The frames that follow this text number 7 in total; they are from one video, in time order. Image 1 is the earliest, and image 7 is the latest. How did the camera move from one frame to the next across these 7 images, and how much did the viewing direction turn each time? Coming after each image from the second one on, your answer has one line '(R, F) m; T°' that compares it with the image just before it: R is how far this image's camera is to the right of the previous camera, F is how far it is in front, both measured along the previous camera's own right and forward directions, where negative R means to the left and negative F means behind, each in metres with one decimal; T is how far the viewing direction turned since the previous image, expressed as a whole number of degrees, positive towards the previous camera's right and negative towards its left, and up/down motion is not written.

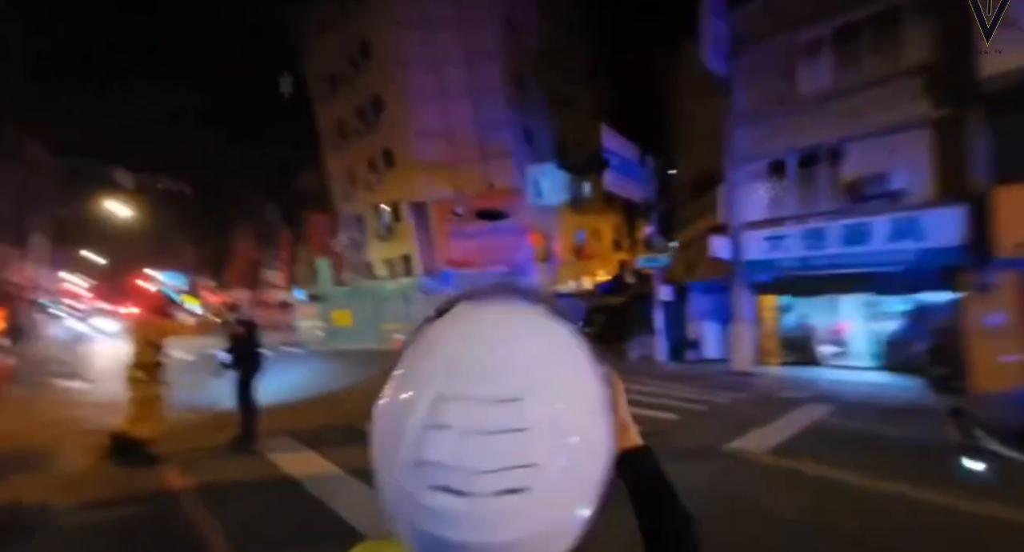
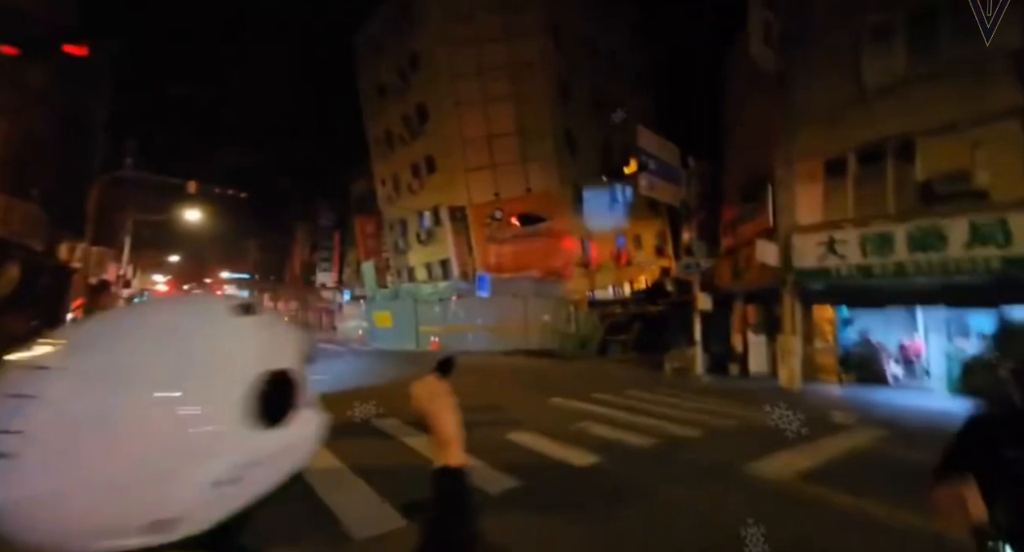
(+1.0, +0.1) m; -8°
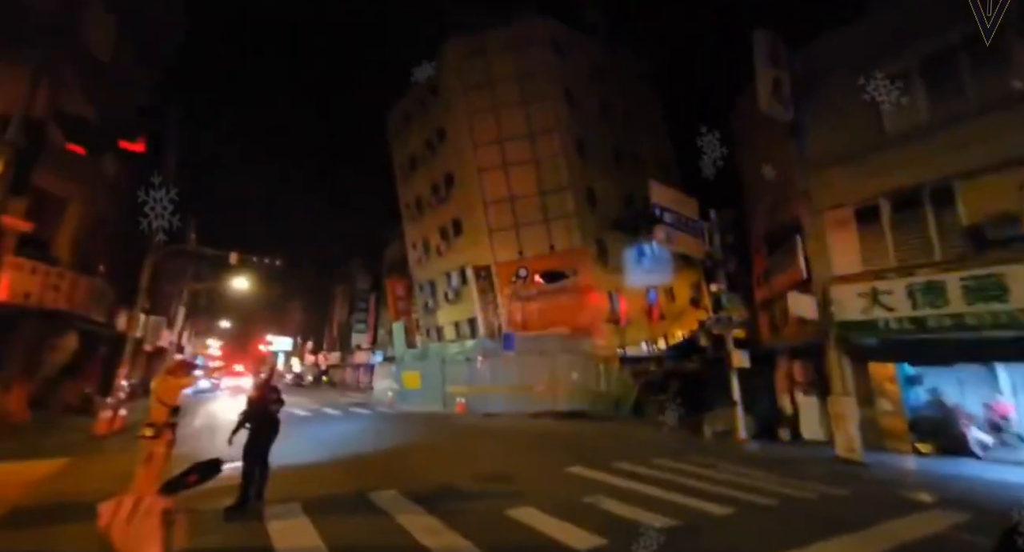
(+0.9, +0.1) m; -6°
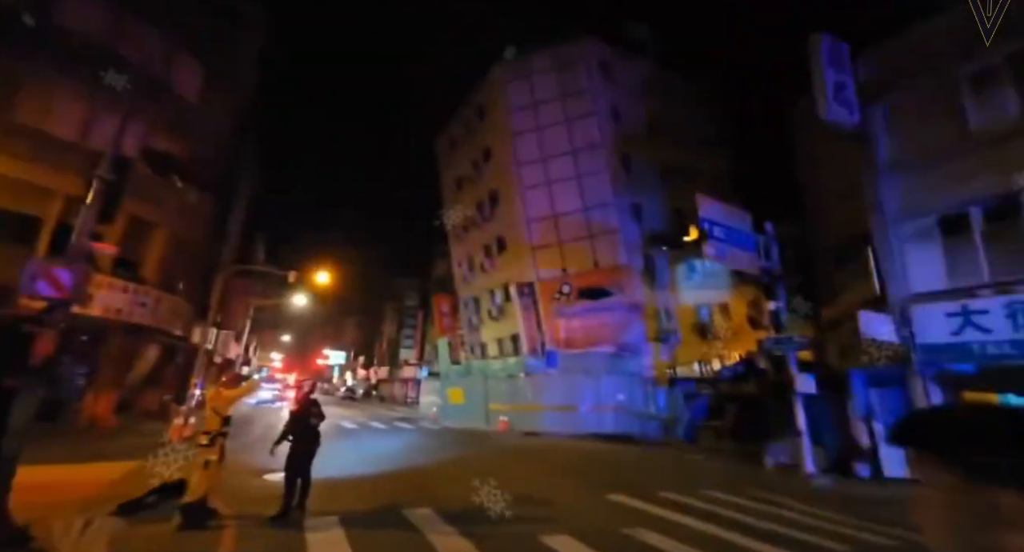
(+0.3, +0.1) m; -7°
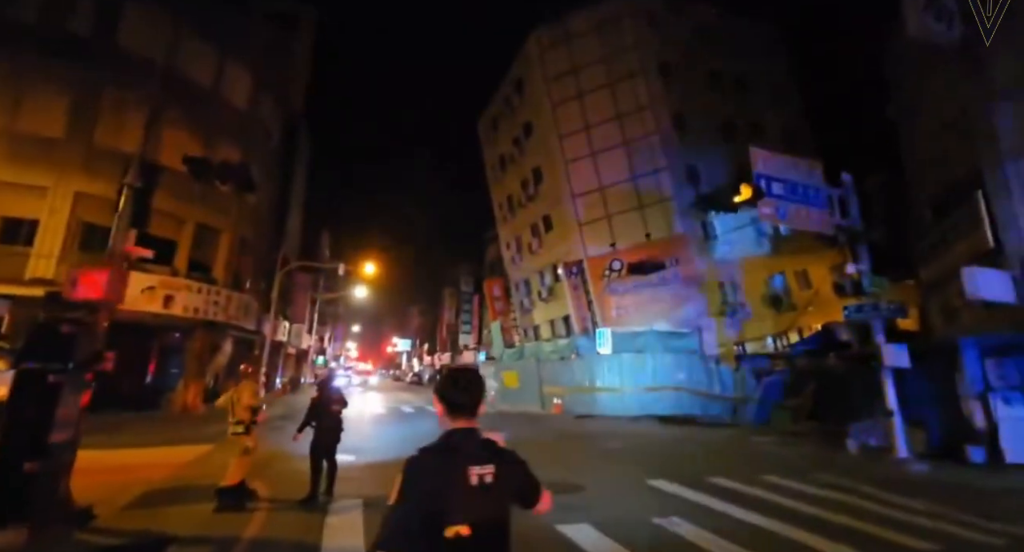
(+1.1, +0.6) m; -9°
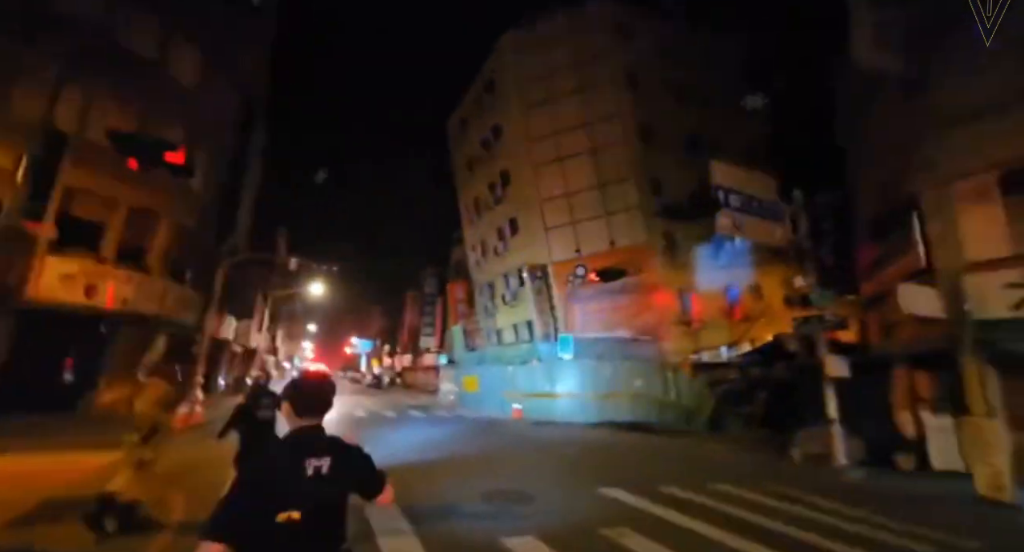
(+0.2, +0.2) m; +4°
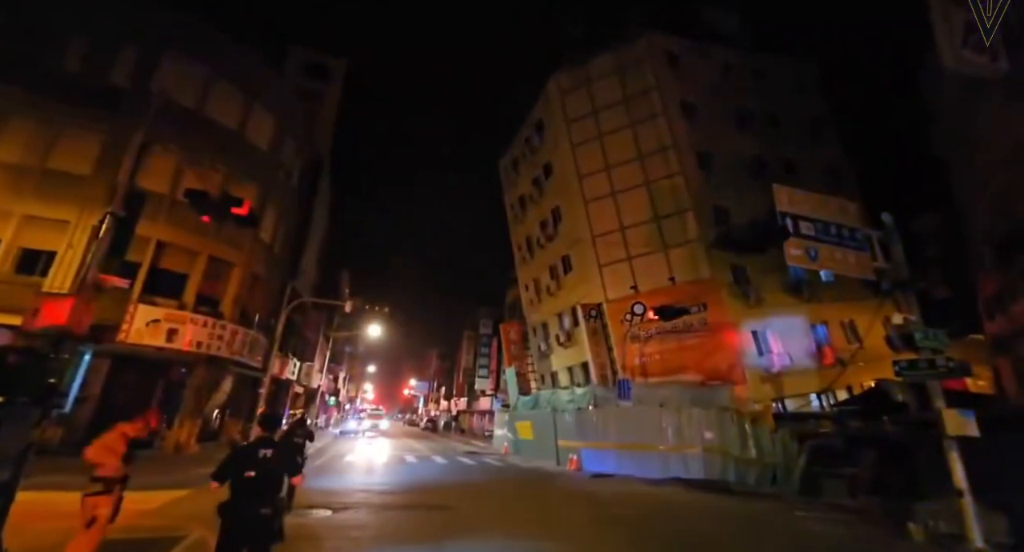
(+0.4, +0.7) m; -8°
